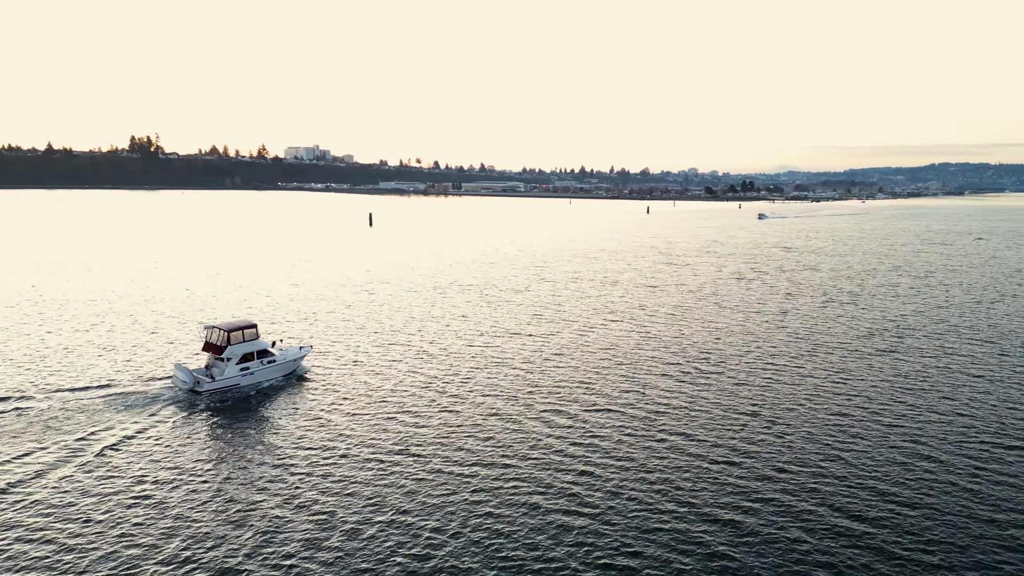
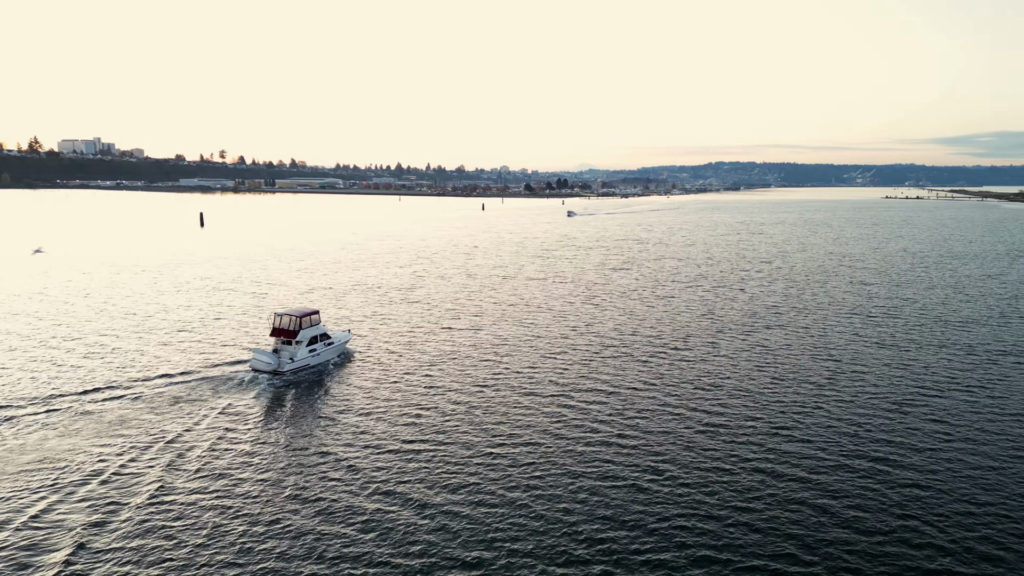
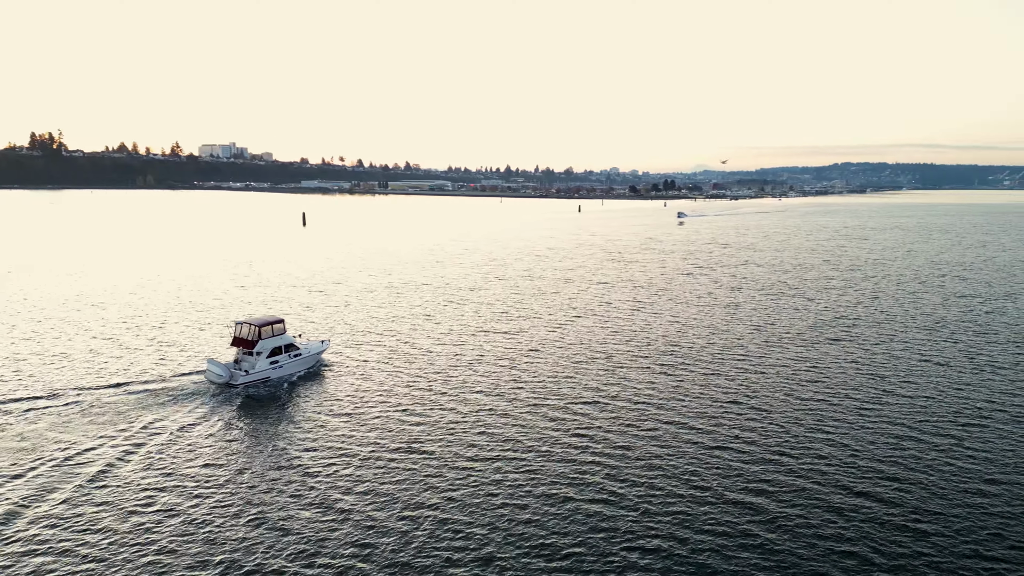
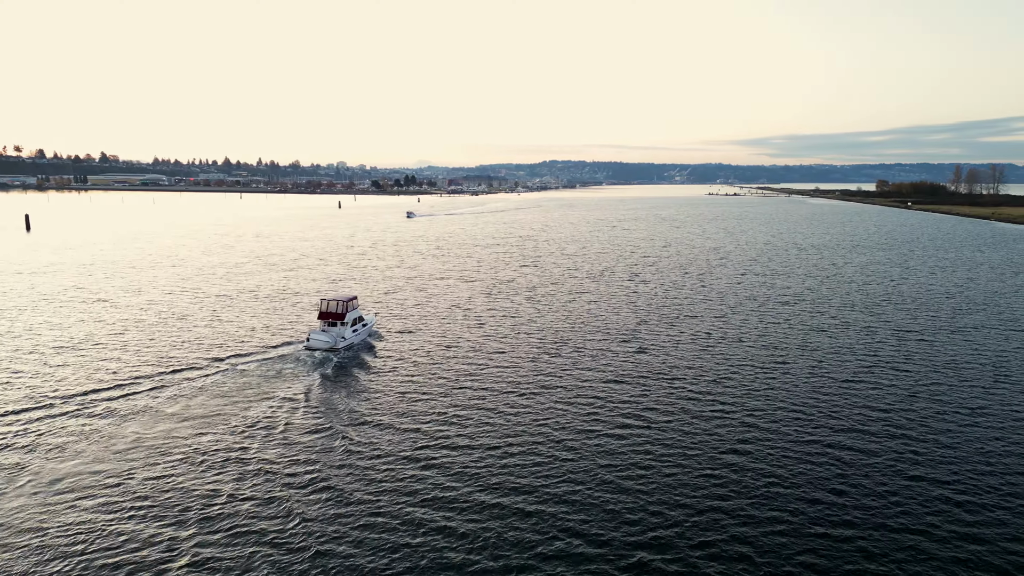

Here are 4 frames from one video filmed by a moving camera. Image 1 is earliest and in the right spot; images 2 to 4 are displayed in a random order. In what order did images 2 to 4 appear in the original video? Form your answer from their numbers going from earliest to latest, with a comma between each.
3, 2, 4
